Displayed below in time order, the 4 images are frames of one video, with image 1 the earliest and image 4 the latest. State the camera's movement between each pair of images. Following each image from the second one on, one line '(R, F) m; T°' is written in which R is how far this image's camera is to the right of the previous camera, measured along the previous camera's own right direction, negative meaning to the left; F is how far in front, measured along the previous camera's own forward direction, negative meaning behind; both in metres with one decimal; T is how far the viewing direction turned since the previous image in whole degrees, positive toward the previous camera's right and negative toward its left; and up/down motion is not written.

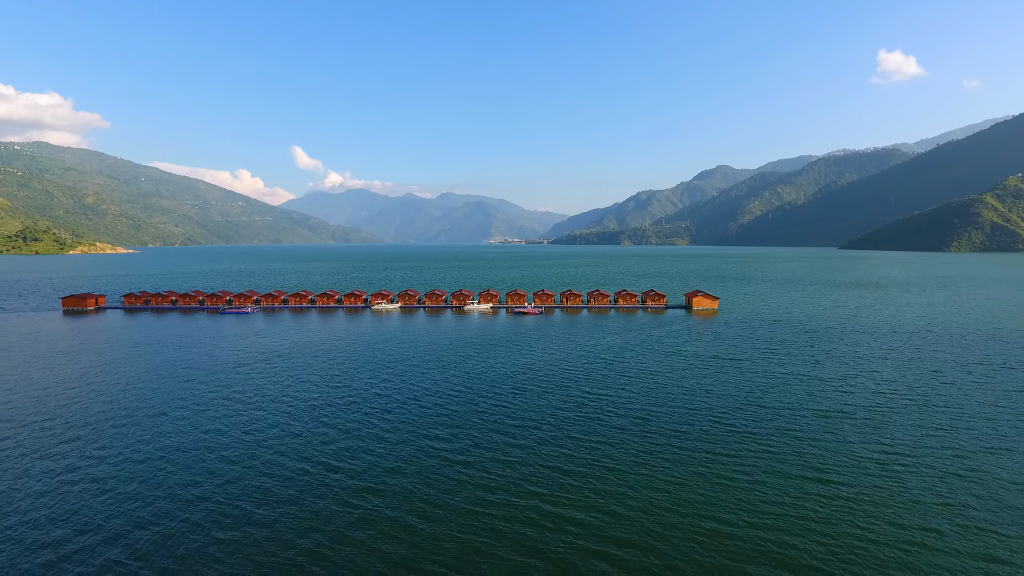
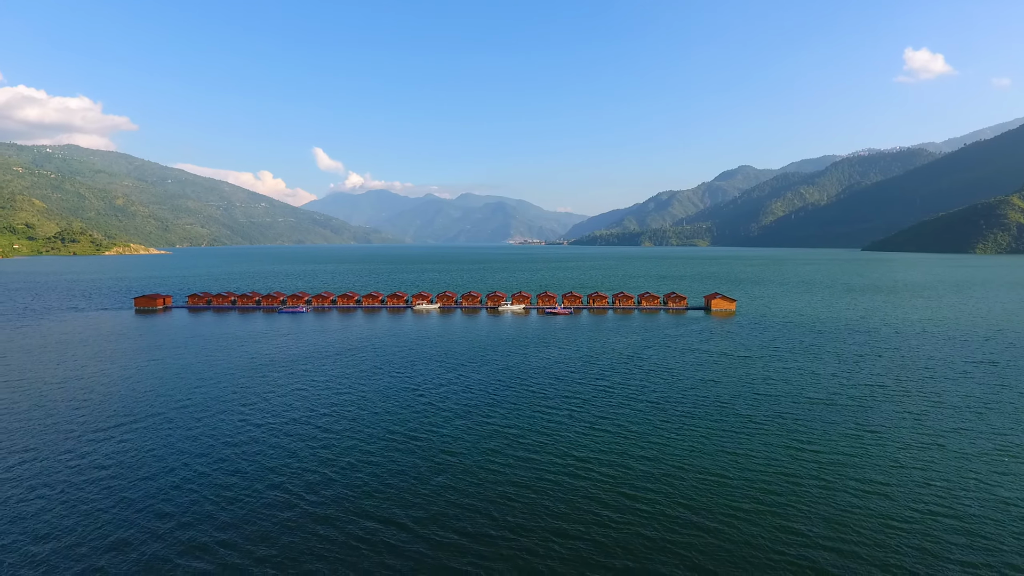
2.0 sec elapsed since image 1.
(-2.8, 0.0) m; -1°
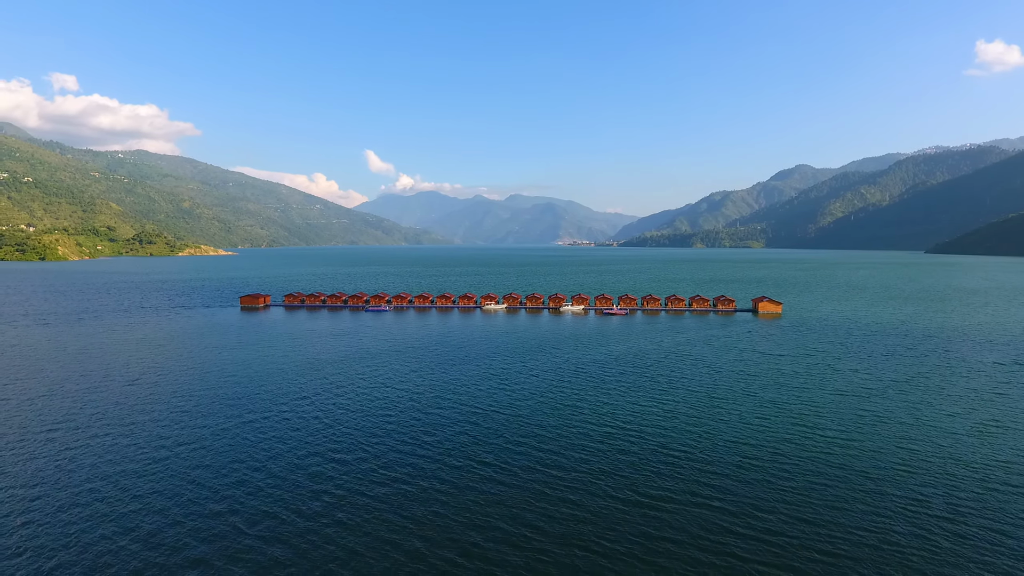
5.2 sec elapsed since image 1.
(-4.0, +0.8) m; -4°
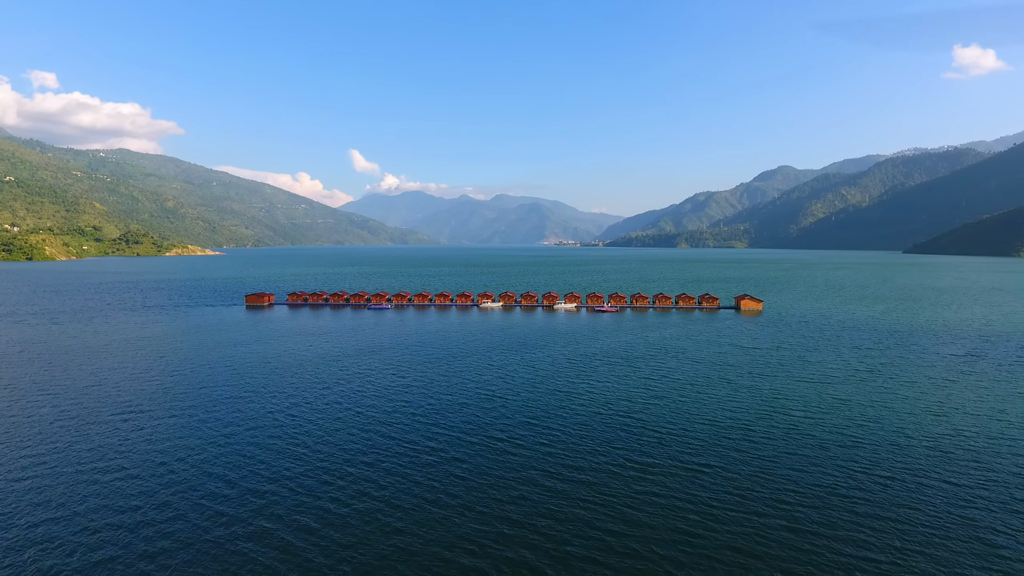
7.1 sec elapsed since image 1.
(-0.6, -1.0) m; +2°
